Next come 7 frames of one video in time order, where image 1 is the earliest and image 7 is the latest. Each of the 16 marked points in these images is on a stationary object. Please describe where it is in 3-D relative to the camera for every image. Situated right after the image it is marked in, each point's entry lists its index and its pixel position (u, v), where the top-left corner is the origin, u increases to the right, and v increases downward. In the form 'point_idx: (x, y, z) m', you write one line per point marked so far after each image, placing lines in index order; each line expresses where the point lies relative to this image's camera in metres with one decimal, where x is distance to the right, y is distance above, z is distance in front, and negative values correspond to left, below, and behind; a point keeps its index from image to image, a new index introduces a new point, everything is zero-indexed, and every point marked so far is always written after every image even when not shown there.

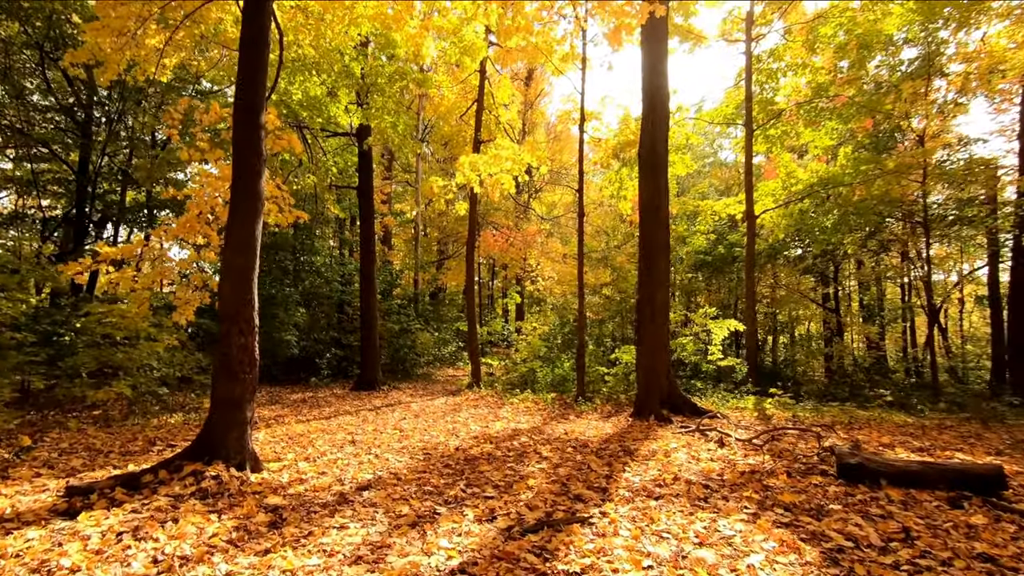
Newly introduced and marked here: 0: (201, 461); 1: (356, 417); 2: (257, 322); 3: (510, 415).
0: (-2.7, -1.5, +4.1) m
1: (-2.7, -2.2, +8.0) m
2: (-2.5, -0.3, +4.5) m
3: (0.0, -2.4, +8.7) m
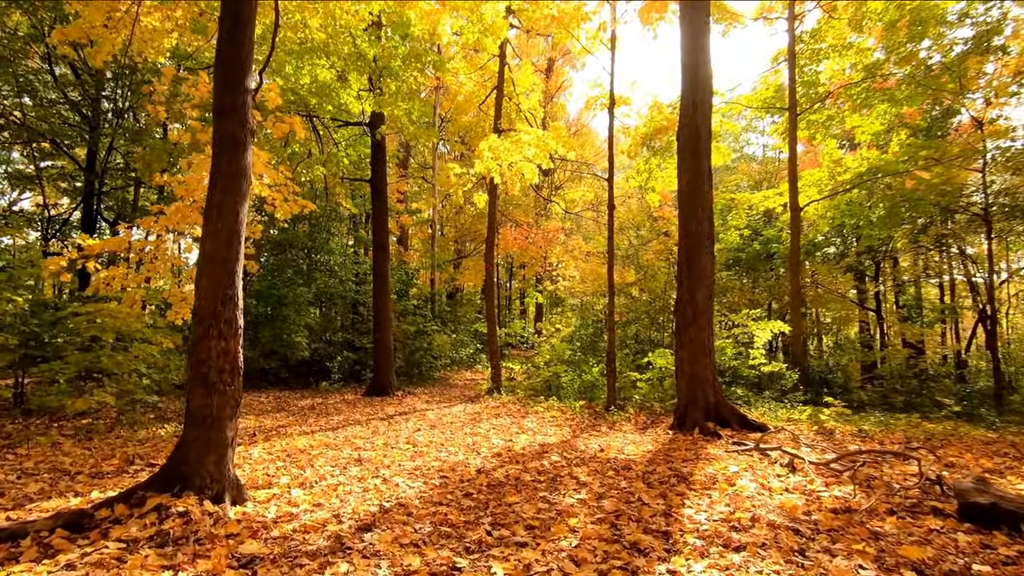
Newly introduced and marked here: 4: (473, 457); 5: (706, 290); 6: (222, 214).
0: (-2.5, -1.5, +3.3) m
1: (-2.3, -2.2, +7.3) m
2: (-2.2, -0.3, +3.8) m
3: (+0.4, -2.3, +7.9) m
4: (-0.5, -2.0, +5.6) m
5: (+3.2, -0.1, +7.7) m
6: (-2.3, +0.6, +3.7) m
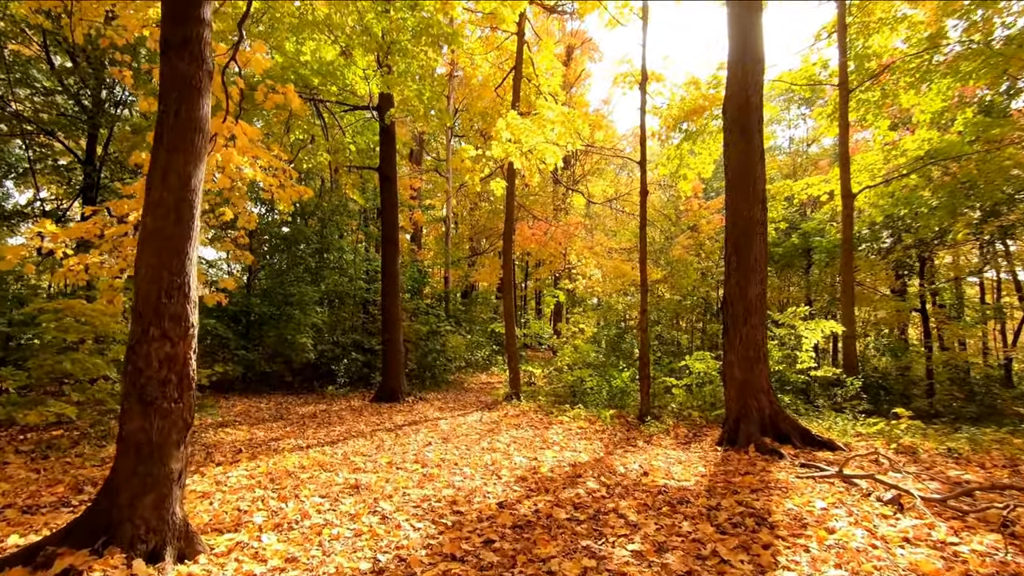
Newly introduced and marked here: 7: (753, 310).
0: (-2.3, -1.4, +2.5) m
1: (-2.0, -2.1, +6.4) m
2: (-2.0, -0.2, +2.9) m
3: (+0.8, -2.3, +6.9) m
4: (-0.2, -1.9, +4.6) m
5: (+3.6, 0.0, +6.7) m
6: (-2.1, +0.7, +2.9) m
7: (+3.4, -0.3, +6.6) m
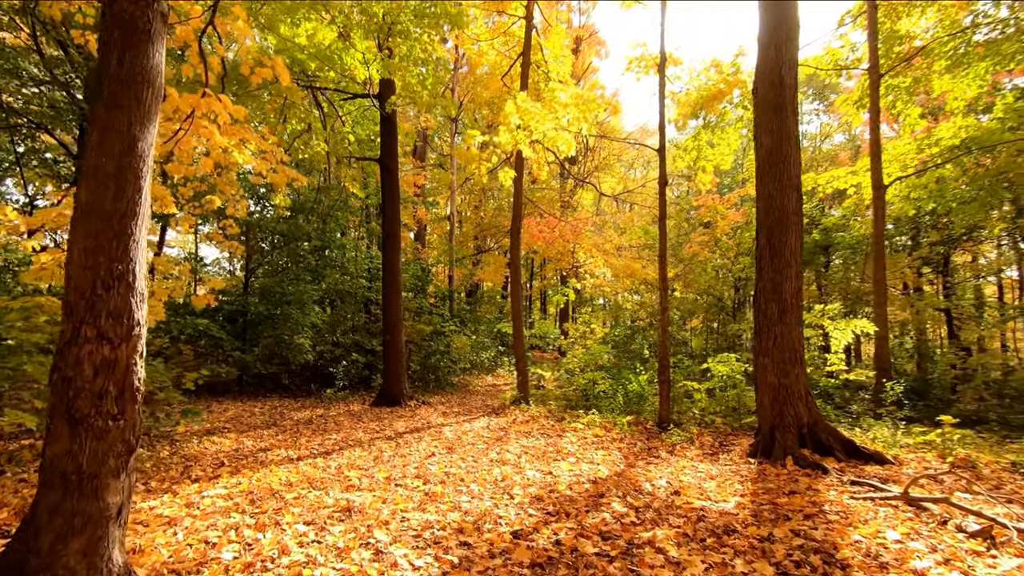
0: (-2.2, -1.3, +1.9) m
1: (-1.8, -2.1, +5.9) m
2: (-1.9, -0.2, +2.4) m
3: (+0.9, -2.2, +6.3) m
4: (-0.1, -1.9, +4.1) m
5: (+3.7, +0.1, +6.1) m
6: (-2.0, +0.7, +2.3) m
7: (+3.6, -0.3, +6.0) m
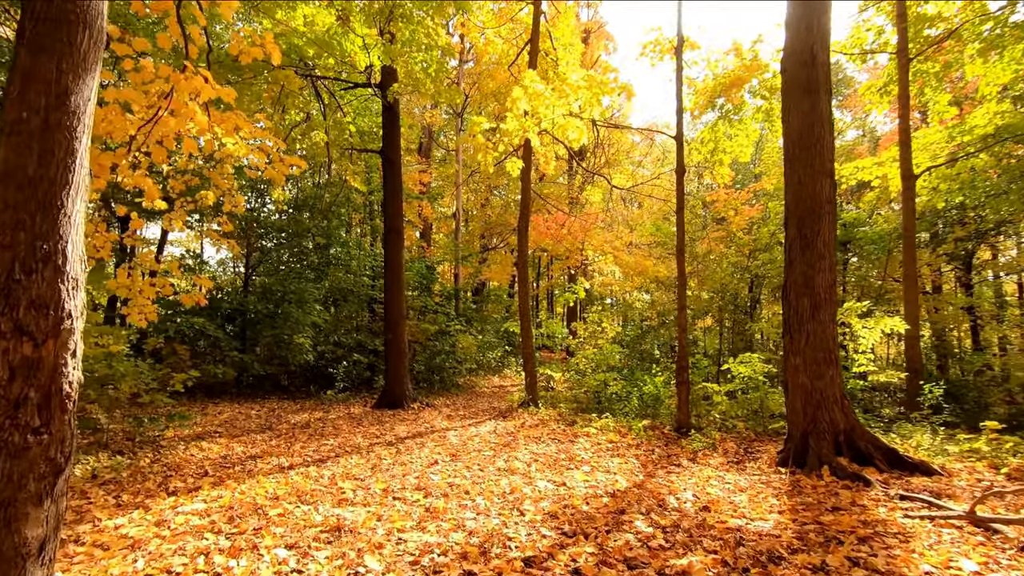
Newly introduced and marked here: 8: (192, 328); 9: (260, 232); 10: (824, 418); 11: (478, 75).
0: (-2.1, -1.3, +1.5) m
1: (-1.7, -2.0, +5.4) m
2: (-1.8, -0.1, +2.0) m
3: (+1.0, -2.1, +5.9) m
4: (0.0, -1.8, +3.6) m
5: (+3.8, +0.2, +5.6) m
6: (-2.0, +0.8, +1.9) m
7: (+3.7, -0.2, +5.5) m
8: (-6.9, -0.9, +10.0) m
9: (-6.2, +1.4, +11.5) m
10: (+3.6, -1.5, +5.4) m
11: (-0.9, +5.6, +12.3) m
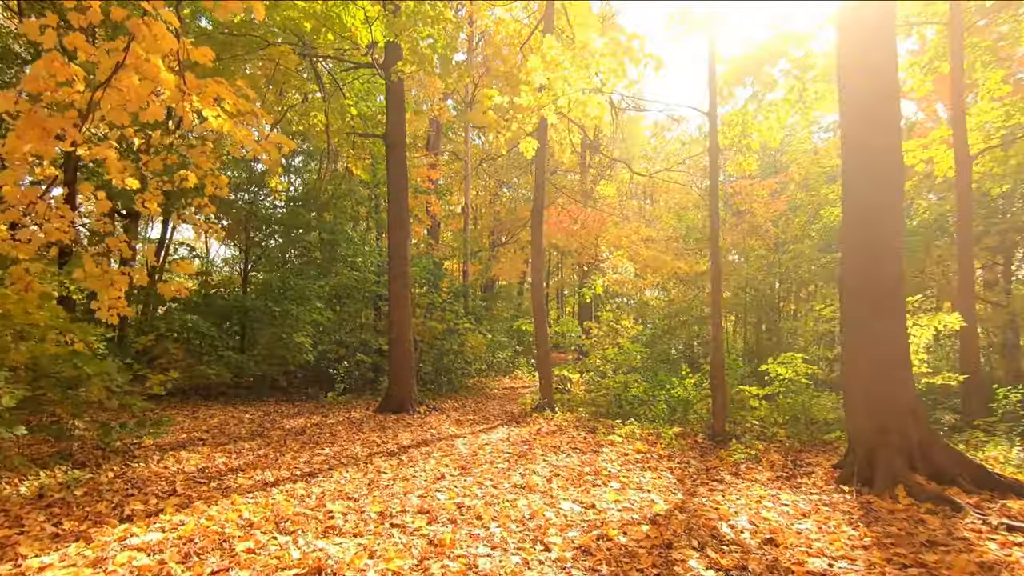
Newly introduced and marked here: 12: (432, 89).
0: (-2.0, -1.2, +0.8) m
1: (-1.5, -1.9, +4.8) m
2: (-1.7, 0.0, +1.3) m
3: (+1.2, -2.0, +5.1) m
4: (+0.2, -1.7, +2.9) m
5: (+4.0, +0.3, +4.8) m
6: (-1.8, +0.9, +1.2) m
7: (+3.9, -0.1, +4.8) m
8: (-6.7, -0.8, +9.5) m
9: (-6.0, +1.5, +10.9) m
10: (+3.8, -1.4, +4.6) m
11: (-0.6, +5.7, +11.6) m
12: (-2.2, +5.5, +12.8) m
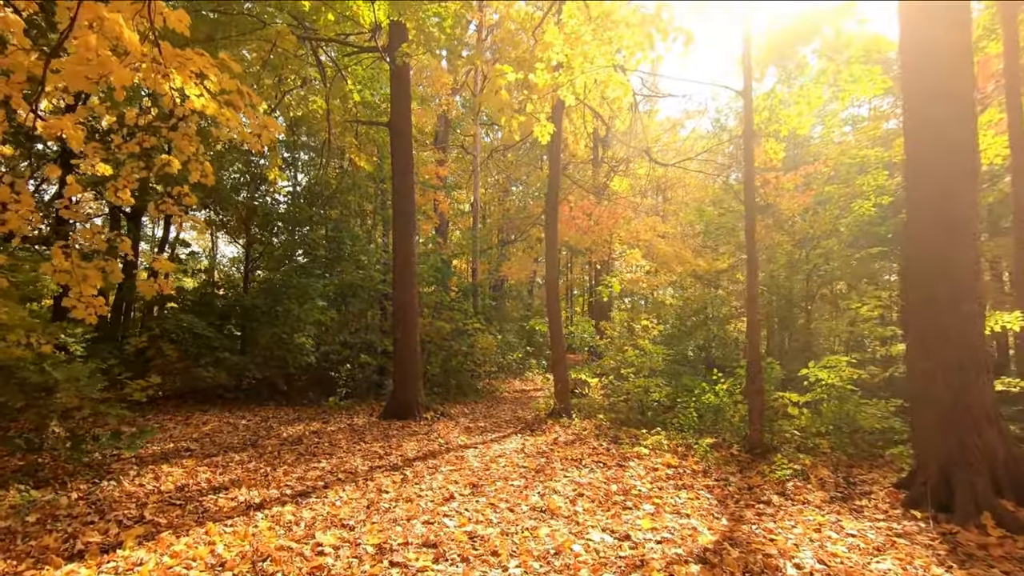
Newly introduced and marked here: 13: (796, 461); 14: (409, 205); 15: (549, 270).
0: (-1.9, -1.1, +0.3) m
1: (-1.4, -1.9, +4.2) m
2: (-1.6, +0.1, +0.8) m
3: (+1.4, -2.0, +4.5) m
4: (+0.3, -1.7, +2.3) m
5: (+4.2, +0.3, +4.2) m
6: (-1.7, +1.0, +0.7) m
7: (+4.0, 0.0, +4.1) m
8: (-6.4, -0.7, +9.0) m
9: (-5.7, +1.5, +10.4) m
10: (+4.0, -1.3, +4.0) m
11: (-0.3, +5.8, +11.1) m
12: (-1.9, +5.5, +12.2) m
13: (+3.3, -2.0, +5.5) m
14: (-1.9, +1.5, +8.6) m
15: (+0.8, +0.4, +10.1) m
